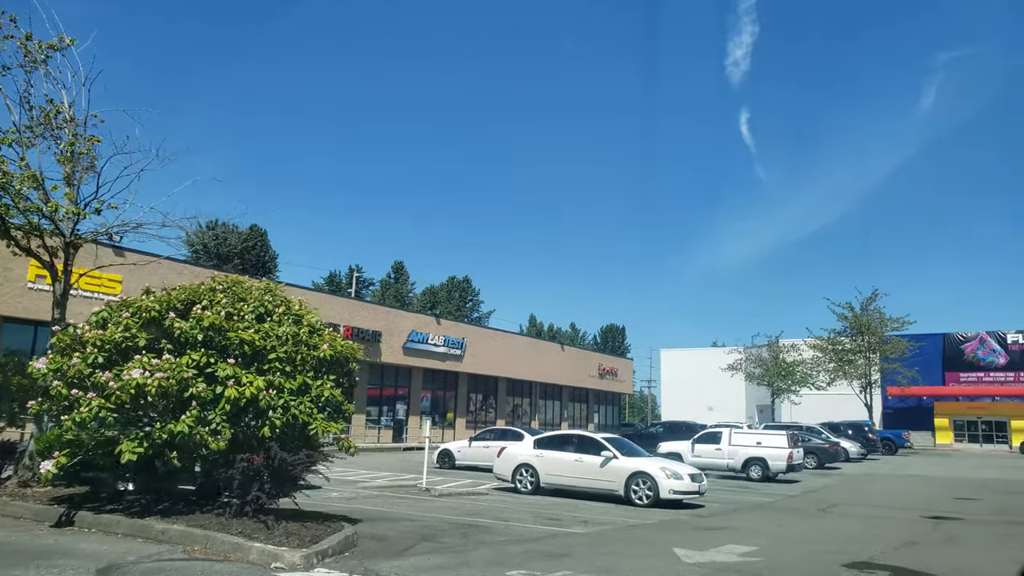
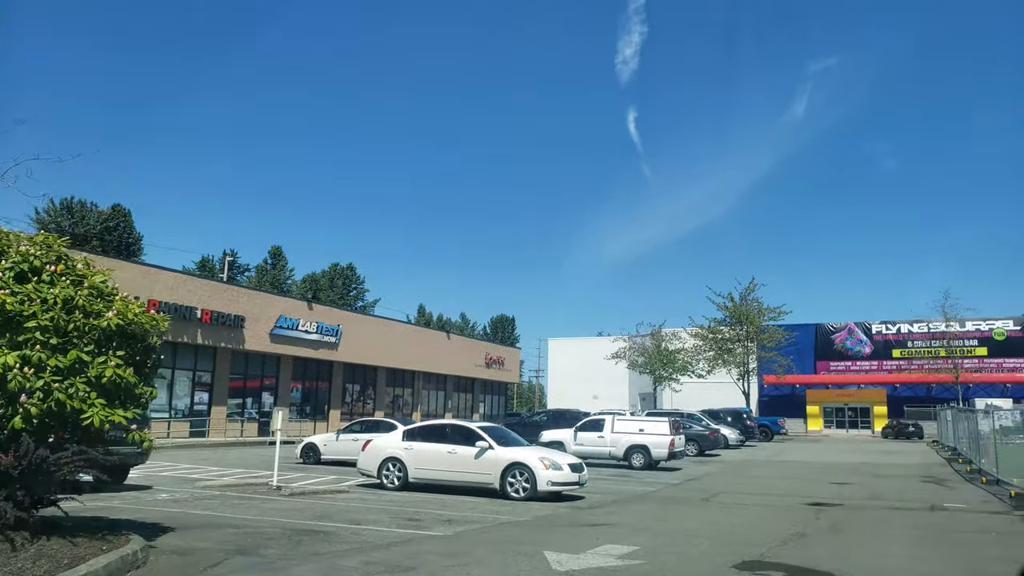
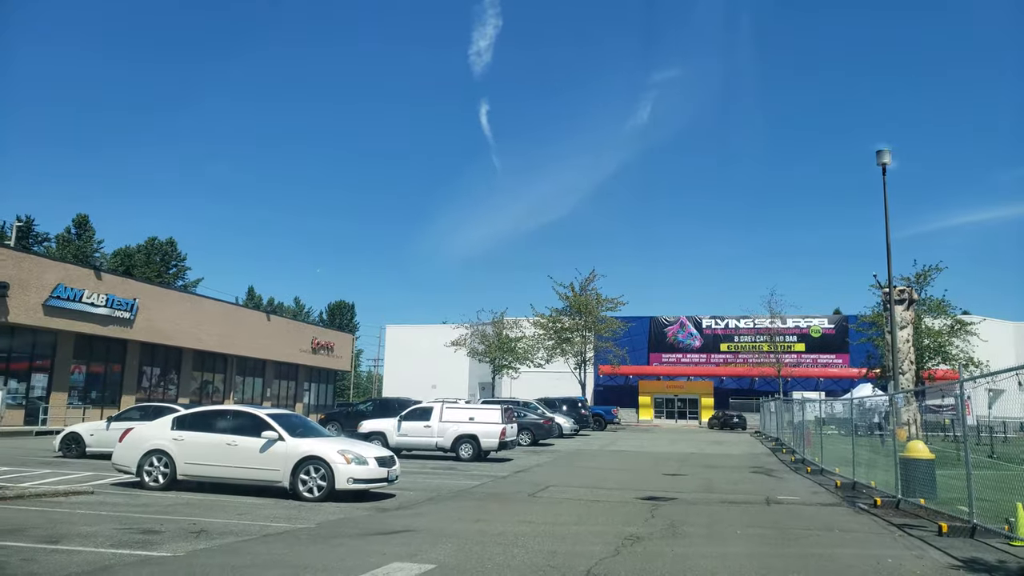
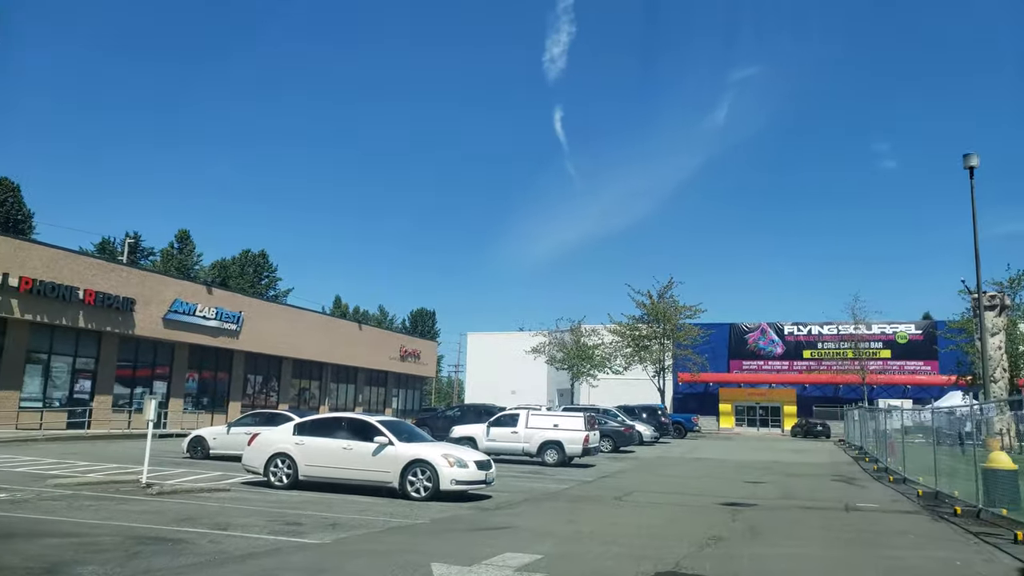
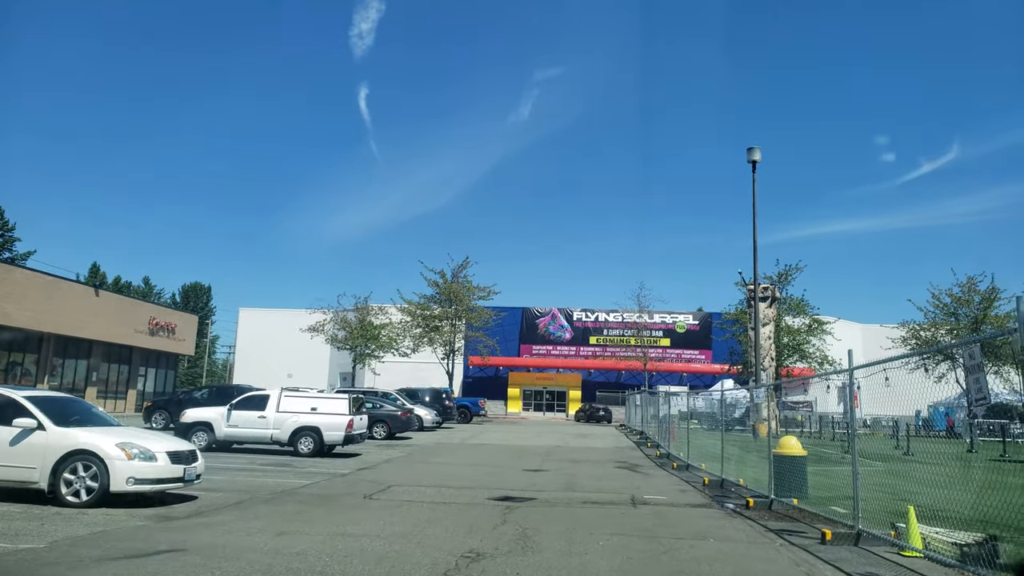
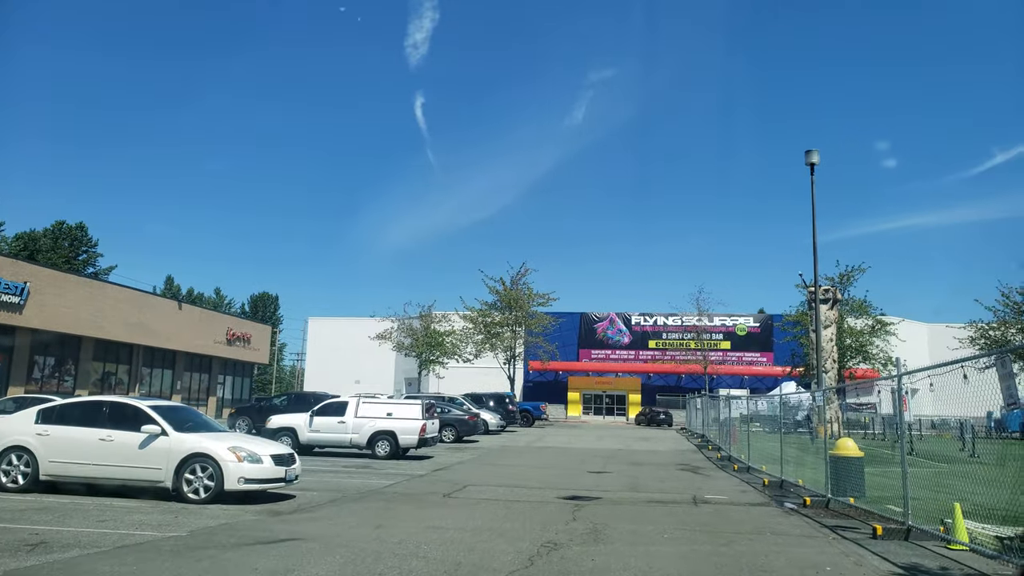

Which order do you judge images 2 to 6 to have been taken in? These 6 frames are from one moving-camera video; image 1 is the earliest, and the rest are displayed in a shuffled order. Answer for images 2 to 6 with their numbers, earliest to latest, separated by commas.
2, 4, 3, 6, 5
